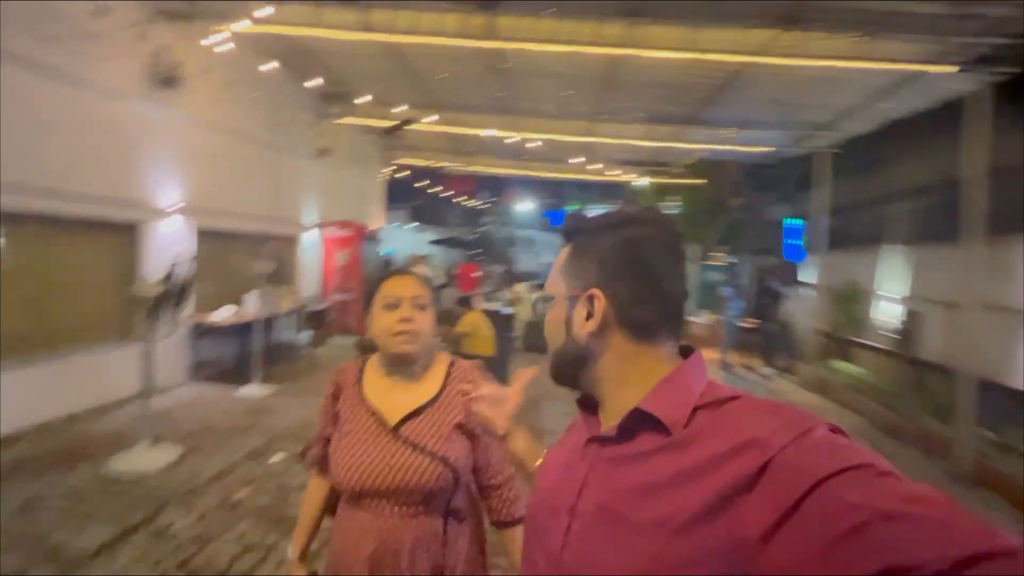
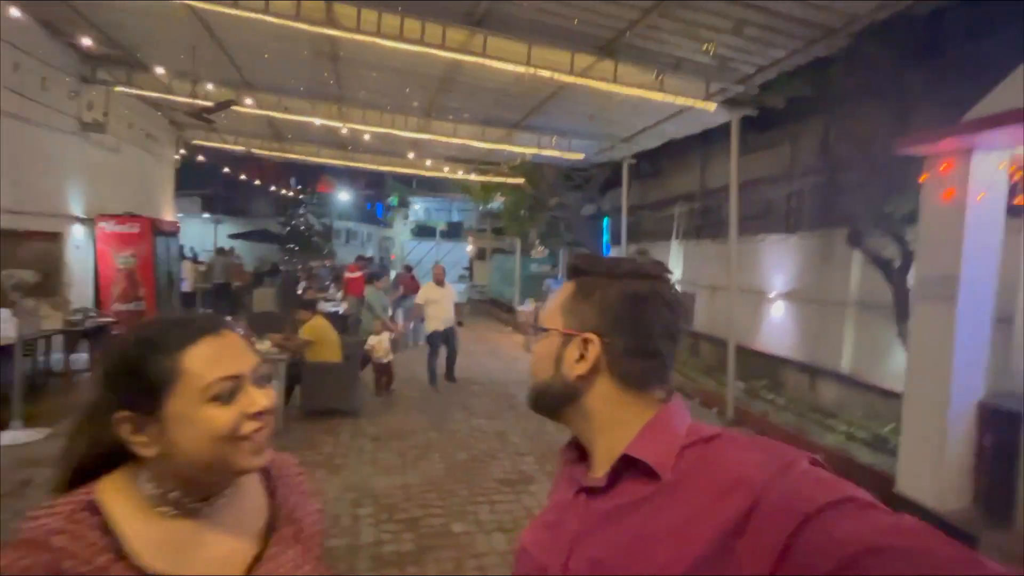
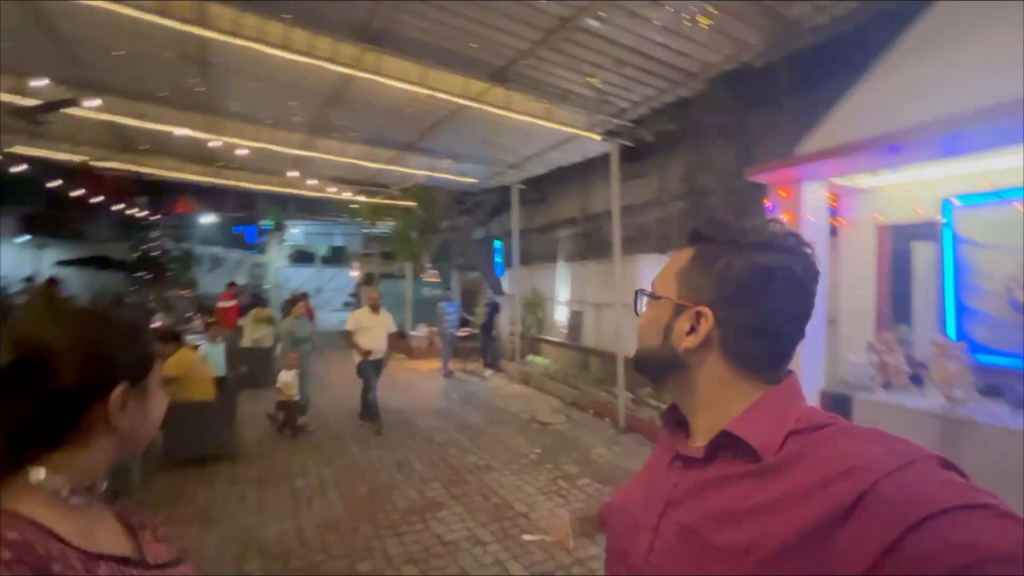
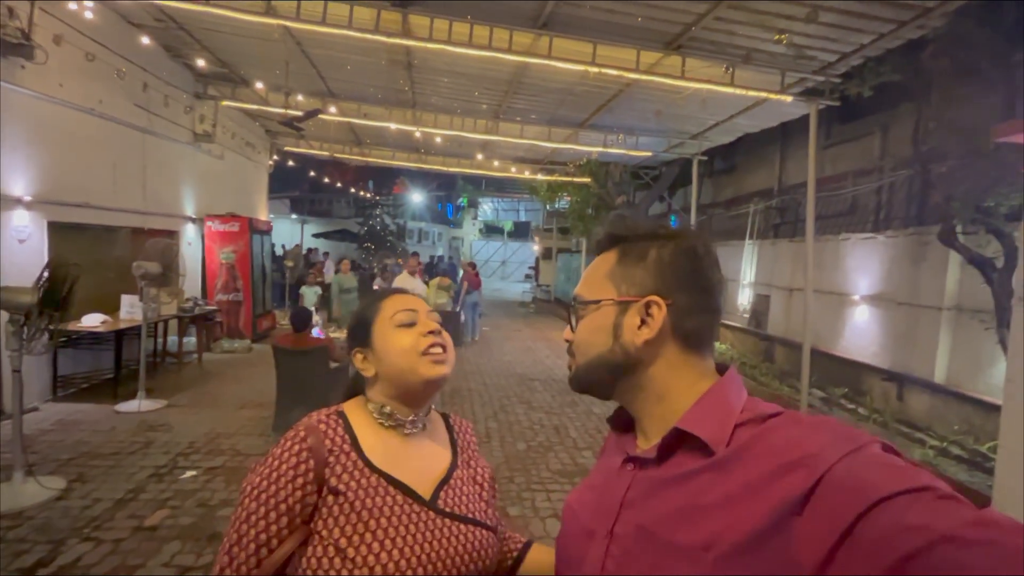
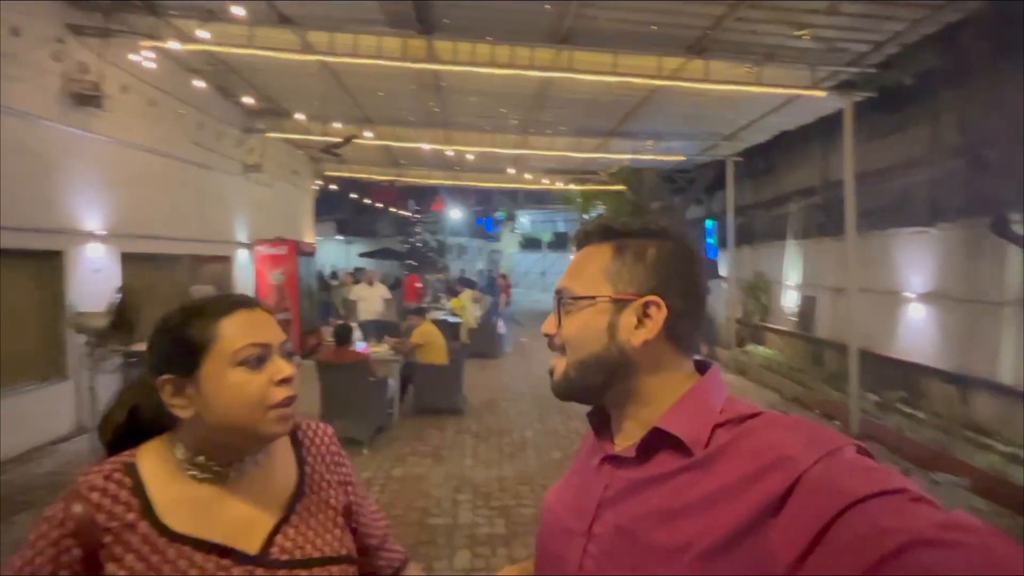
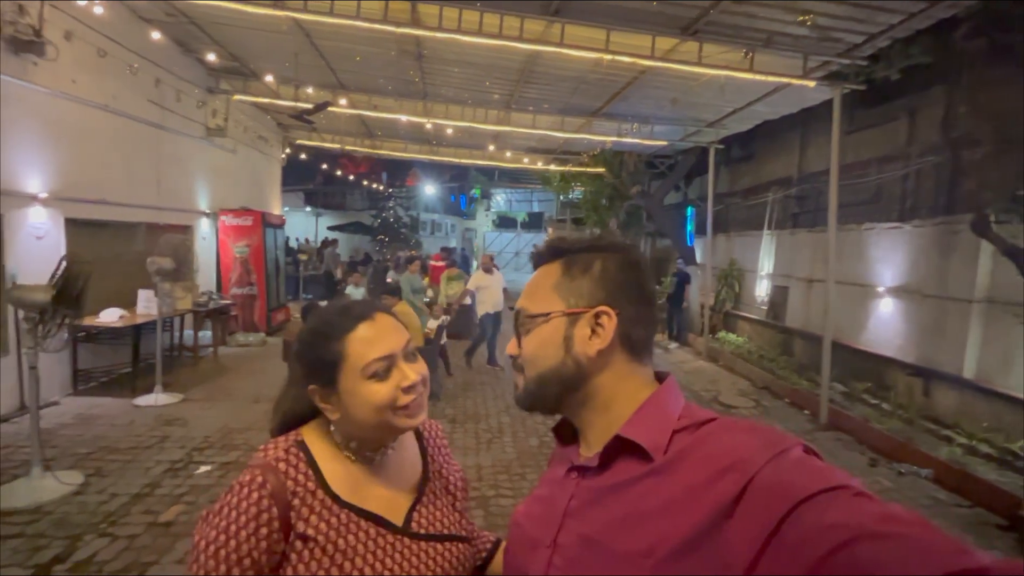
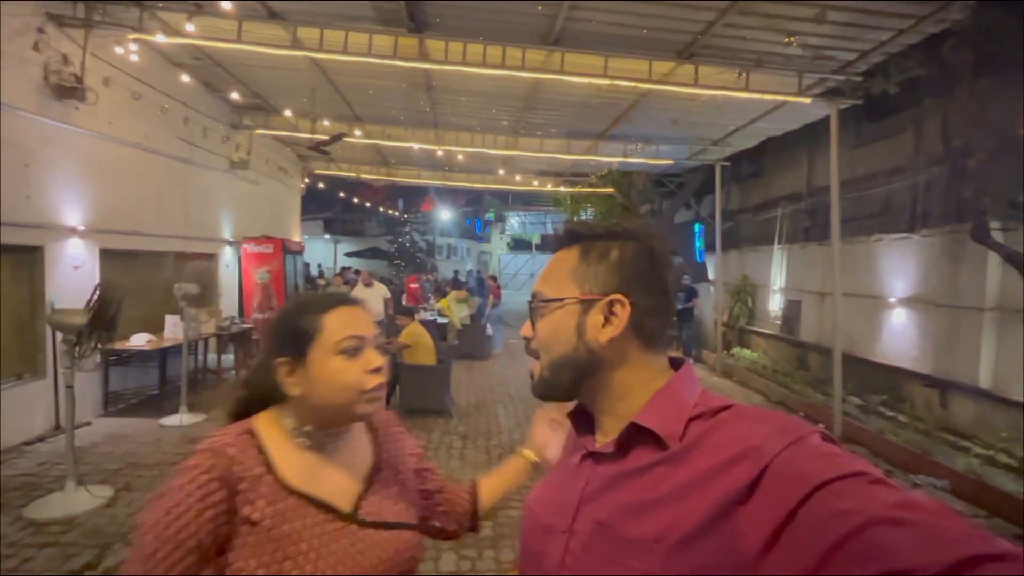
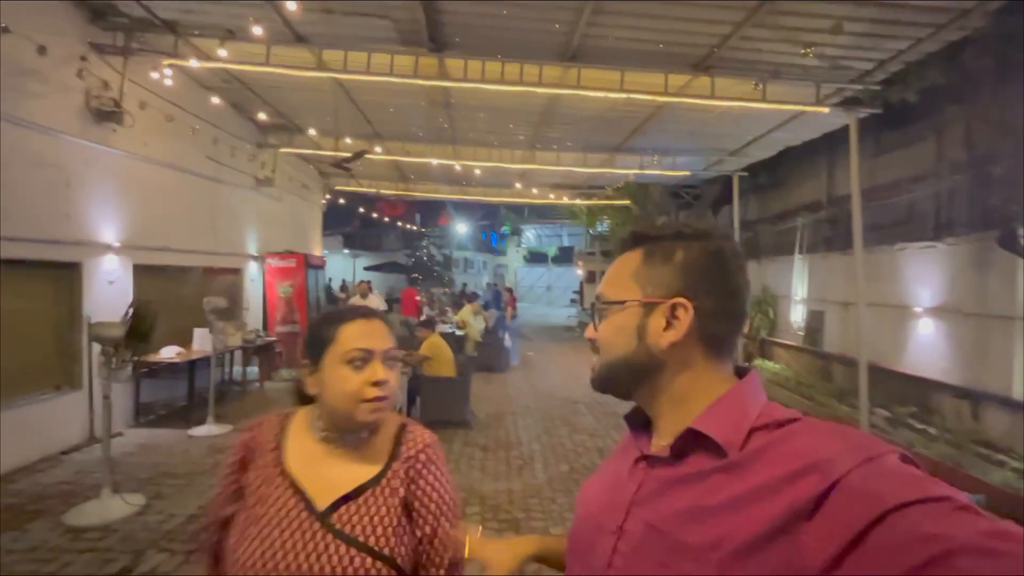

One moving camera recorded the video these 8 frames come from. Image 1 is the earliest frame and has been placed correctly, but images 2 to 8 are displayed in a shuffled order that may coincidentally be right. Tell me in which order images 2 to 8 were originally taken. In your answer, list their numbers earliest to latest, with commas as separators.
8, 5, 7, 4, 6, 2, 3
